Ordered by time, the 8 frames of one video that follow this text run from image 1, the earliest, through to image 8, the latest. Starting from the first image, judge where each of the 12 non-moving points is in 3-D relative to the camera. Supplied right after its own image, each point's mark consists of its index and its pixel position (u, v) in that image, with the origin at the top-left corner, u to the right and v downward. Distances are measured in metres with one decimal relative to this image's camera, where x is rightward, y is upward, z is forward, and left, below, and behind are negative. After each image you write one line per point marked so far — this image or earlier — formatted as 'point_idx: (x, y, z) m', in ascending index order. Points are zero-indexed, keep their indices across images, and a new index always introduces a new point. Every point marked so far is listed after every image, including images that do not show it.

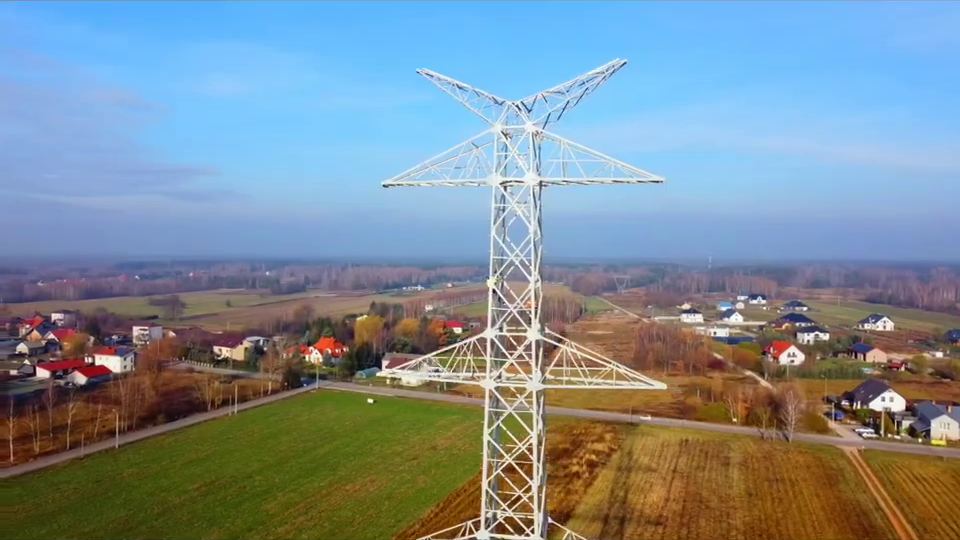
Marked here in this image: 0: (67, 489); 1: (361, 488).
0: (-10.4, -5.5, +19.0) m
1: (-3.1, -5.6, +19.4) m
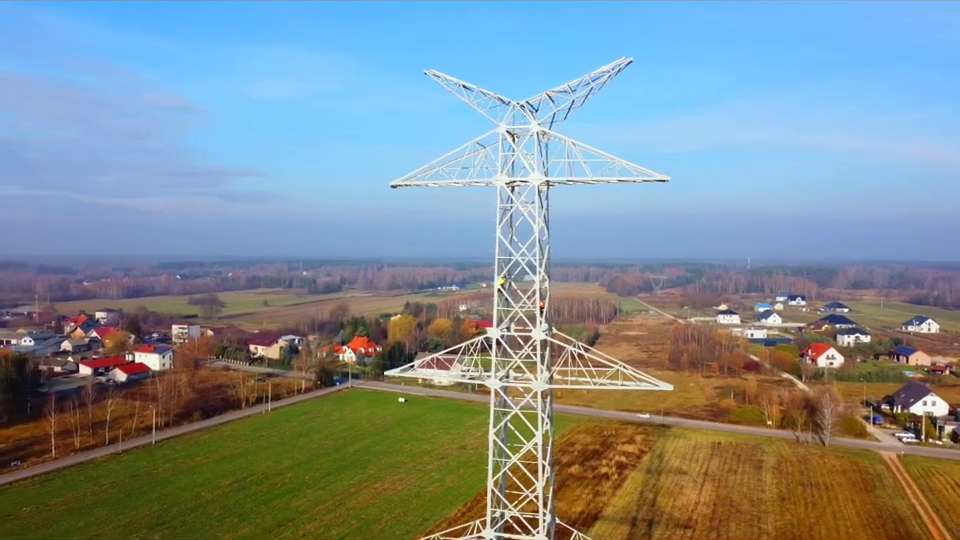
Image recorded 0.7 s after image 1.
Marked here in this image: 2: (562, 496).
0: (-9.7, -5.5, +19.5) m
1: (-2.3, -5.6, +19.6) m
2: (+2.0, -5.7, +19.1) m
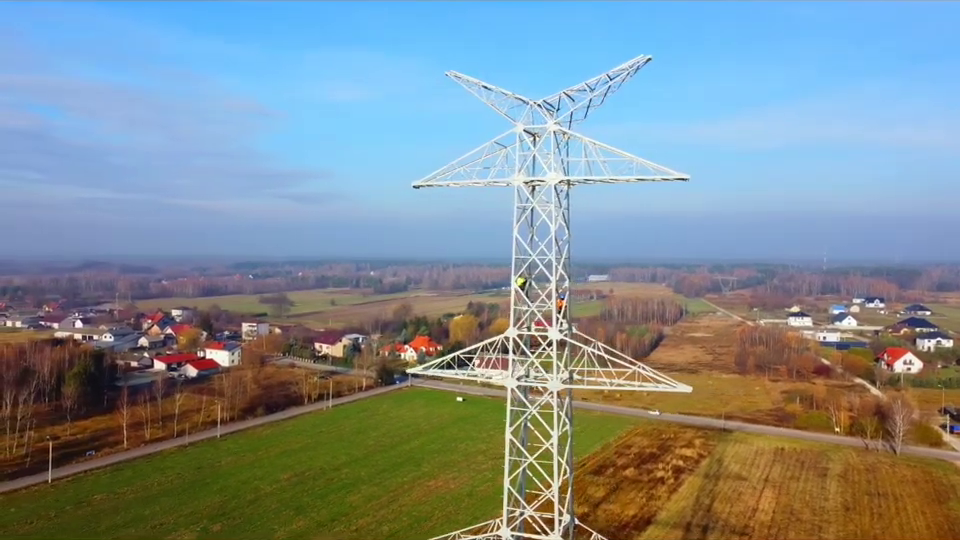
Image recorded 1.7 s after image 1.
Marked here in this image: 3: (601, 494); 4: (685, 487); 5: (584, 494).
0: (-8.3, -5.5, +20.3) m
1: (-1.0, -5.6, +19.7) m
2: (+3.4, -5.7, +18.8) m
3: (+3.1, -5.7, +19.2) m
4: (+5.4, -5.7, +19.9) m
5: (+2.6, -5.7, +19.2) m
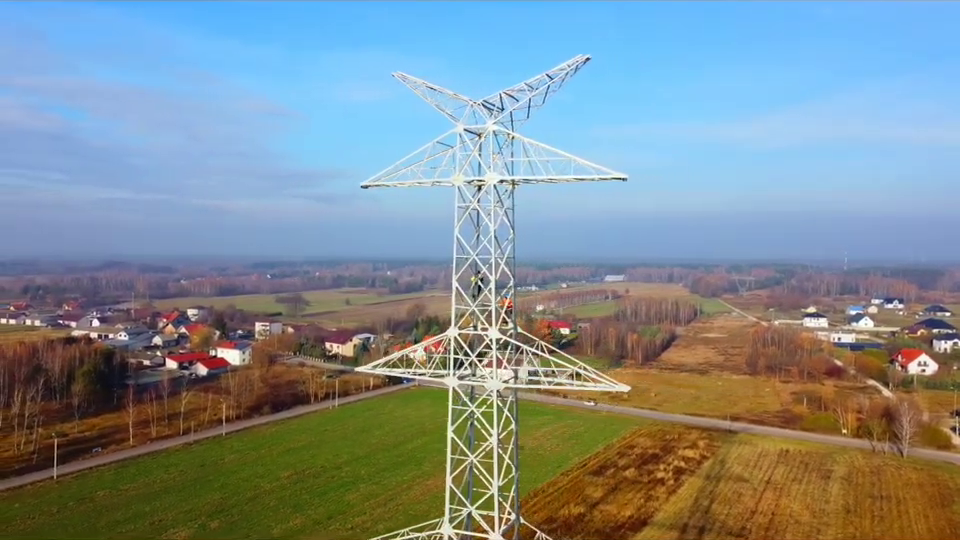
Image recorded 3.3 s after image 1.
0: (-8.3, -5.5, +20.5) m
1: (-1.0, -5.6, +19.8) m
2: (+3.3, -5.7, +18.8) m
3: (+3.0, -5.7, +19.2) m
4: (+5.4, -5.7, +19.8) m
5: (+2.6, -5.7, +19.2) m
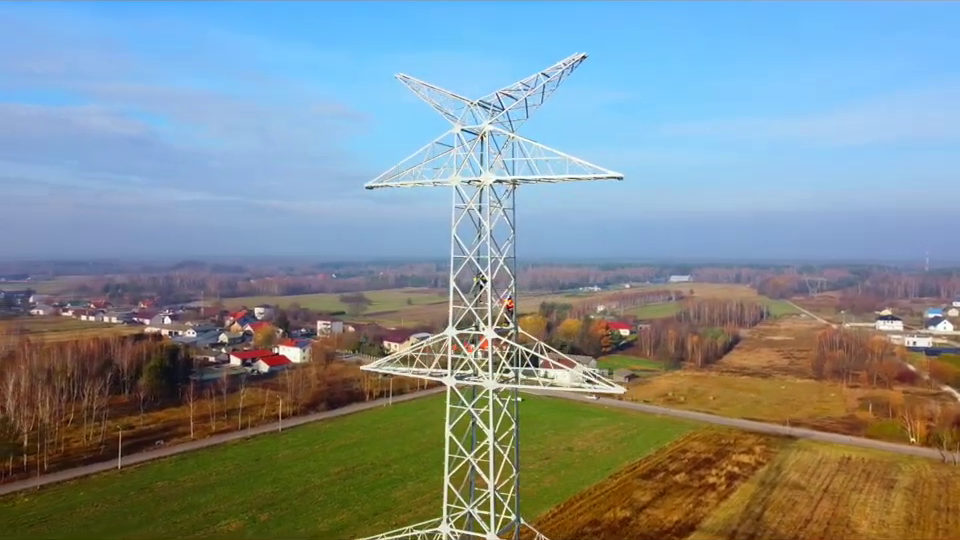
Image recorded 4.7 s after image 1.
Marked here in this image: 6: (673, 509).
0: (-7.0, -5.5, +21.2) m
1: (+0.2, -5.6, +19.8) m
2: (+4.4, -5.7, +18.5) m
3: (+4.2, -5.7, +18.9) m
4: (+6.6, -5.8, +19.3) m
5: (+3.7, -5.7, +18.9) m
6: (+4.6, -5.7, +18.1) m
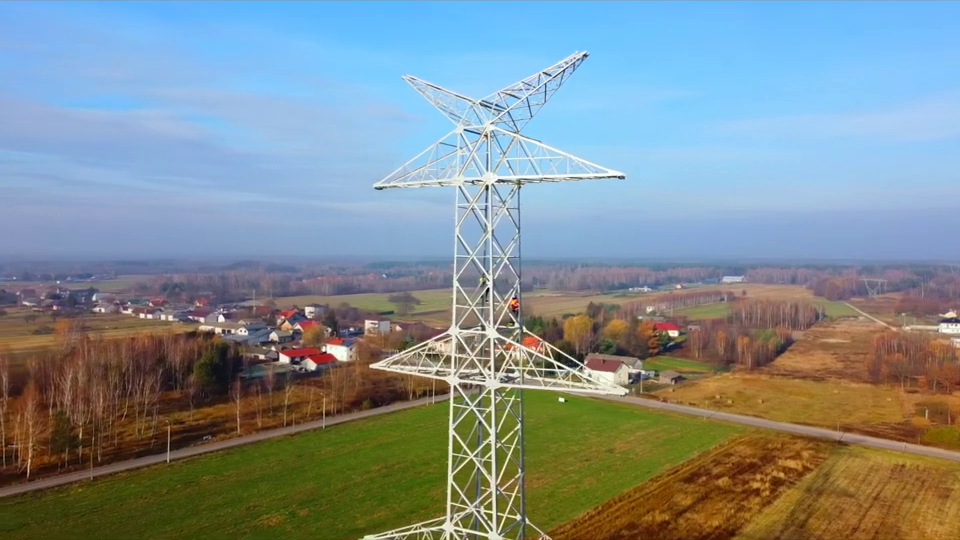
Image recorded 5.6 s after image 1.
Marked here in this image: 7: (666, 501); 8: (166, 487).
0: (-5.9, -5.5, +21.6) m
1: (+1.2, -5.6, +19.8) m
2: (+5.3, -5.7, +18.1) m
3: (+5.1, -5.7, +18.6) m
4: (+7.5, -5.8, +18.8) m
5: (+4.7, -5.7, +18.6) m
6: (+5.5, -5.7, +17.7) m
7: (+4.6, -5.7, +18.6) m
8: (-7.9, -5.4, +18.9) m
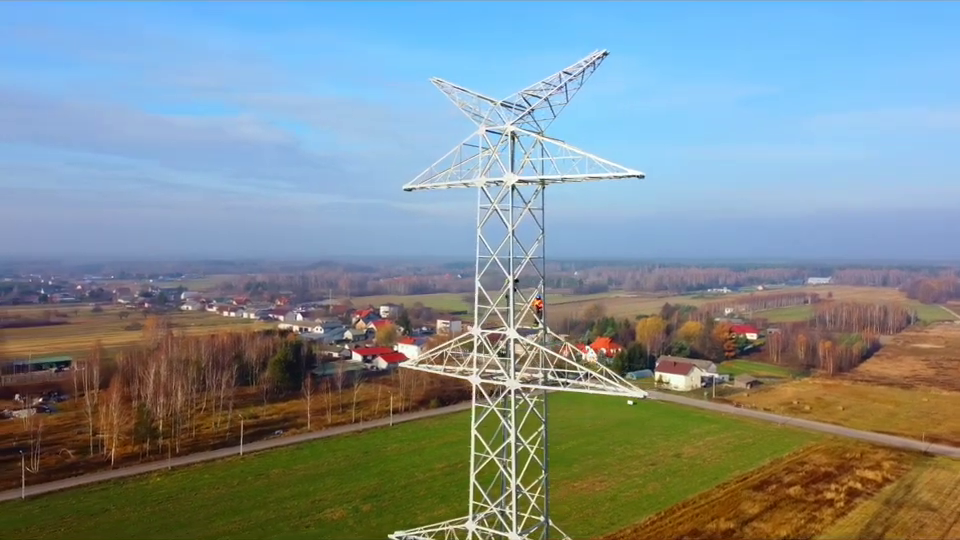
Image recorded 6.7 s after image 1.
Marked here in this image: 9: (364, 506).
0: (-4.1, -5.5, +22.1) m
1: (+2.8, -5.6, +19.6) m
2: (+6.7, -5.8, +17.5) m
3: (+6.6, -5.8, +18.0) m
4: (+9.0, -5.8, +18.0) m
5: (+6.1, -5.7, +18.1) m
6: (+6.9, -5.8, +17.1) m
7: (+6.0, -5.7, +18.0) m
8: (-6.3, -5.4, +19.6) m
9: (-2.8, -5.6, +17.8) m
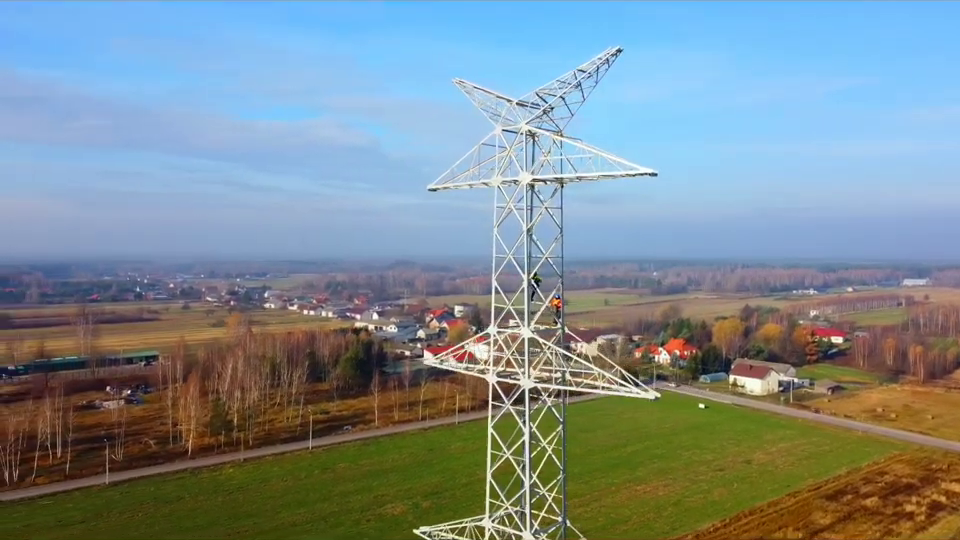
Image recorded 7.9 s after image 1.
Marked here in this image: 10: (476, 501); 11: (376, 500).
0: (-2.2, -5.4, +22.5) m
1: (+4.4, -5.6, +19.2) m
2: (+8.1, -5.8, +16.8) m
3: (+8.0, -5.8, +17.3) m
4: (+10.4, -5.8, +17.0) m
5: (+7.5, -5.8, +17.4) m
6: (+8.2, -5.8, +16.4) m
7: (+7.4, -5.7, +17.4) m
8: (-4.7, -5.4, +20.2) m
9: (-1.3, -5.6, +18.0) m
10: (-0.1, -5.6, +18.3) m
11: (-2.5, -5.5, +18.1) m
